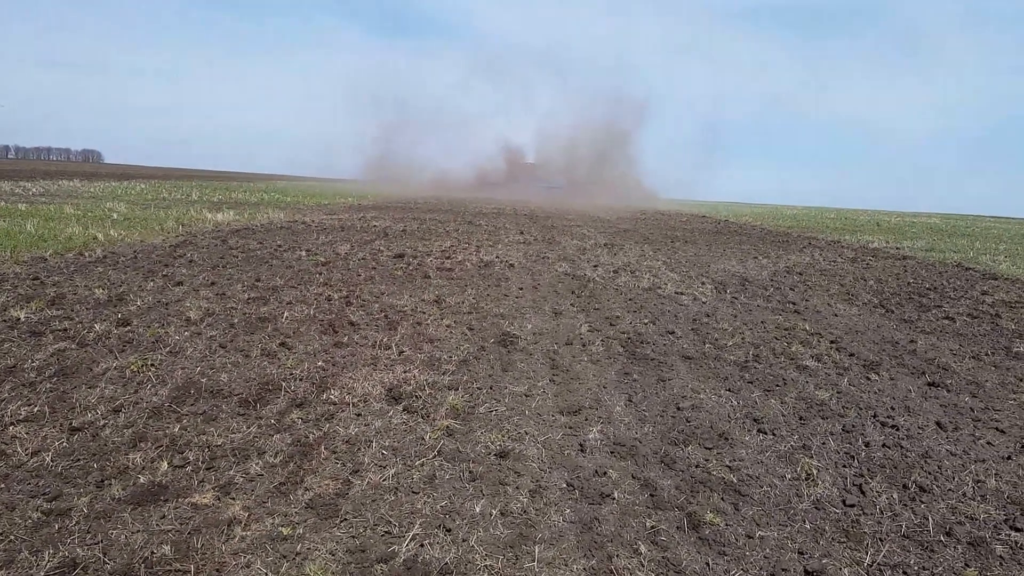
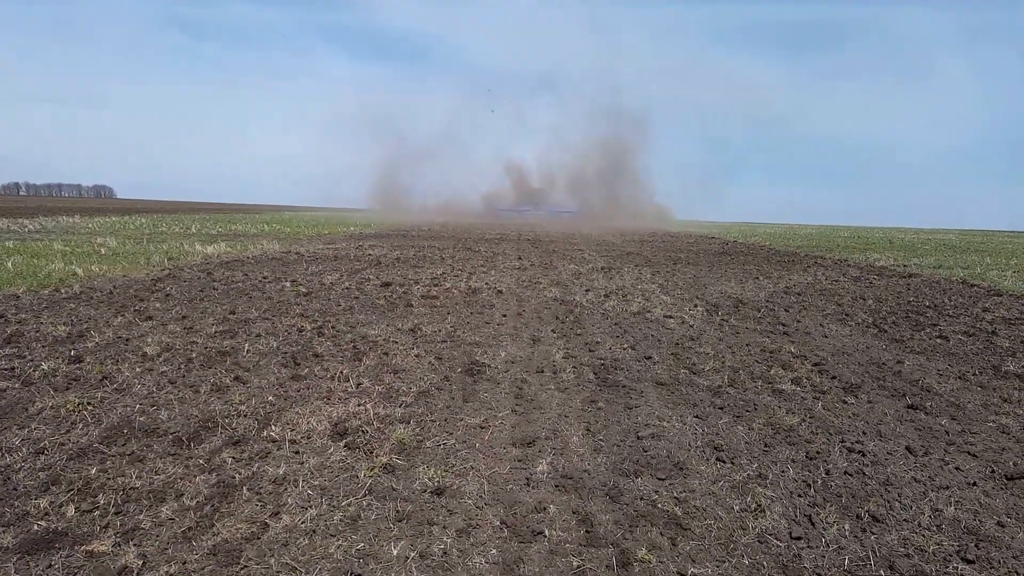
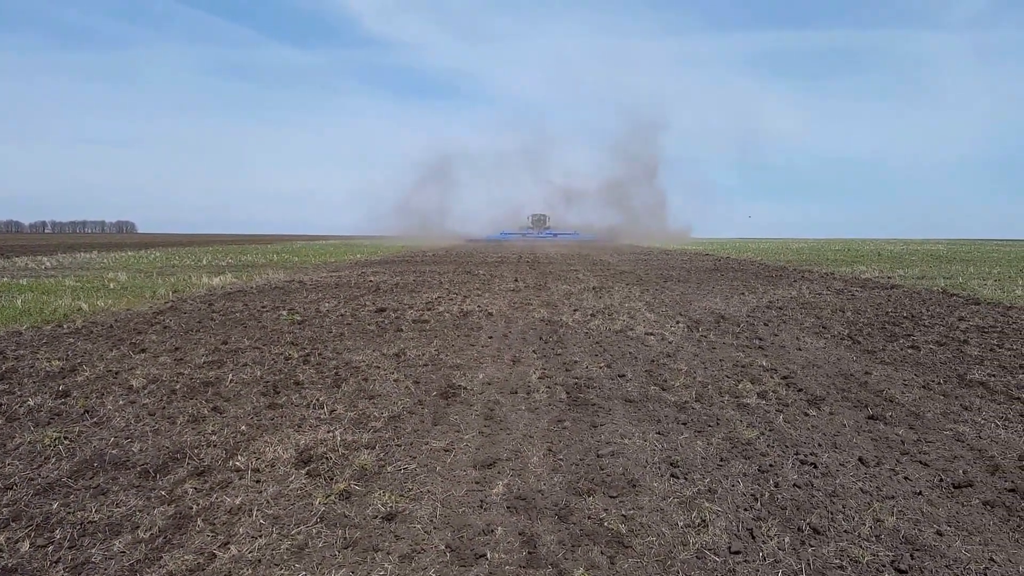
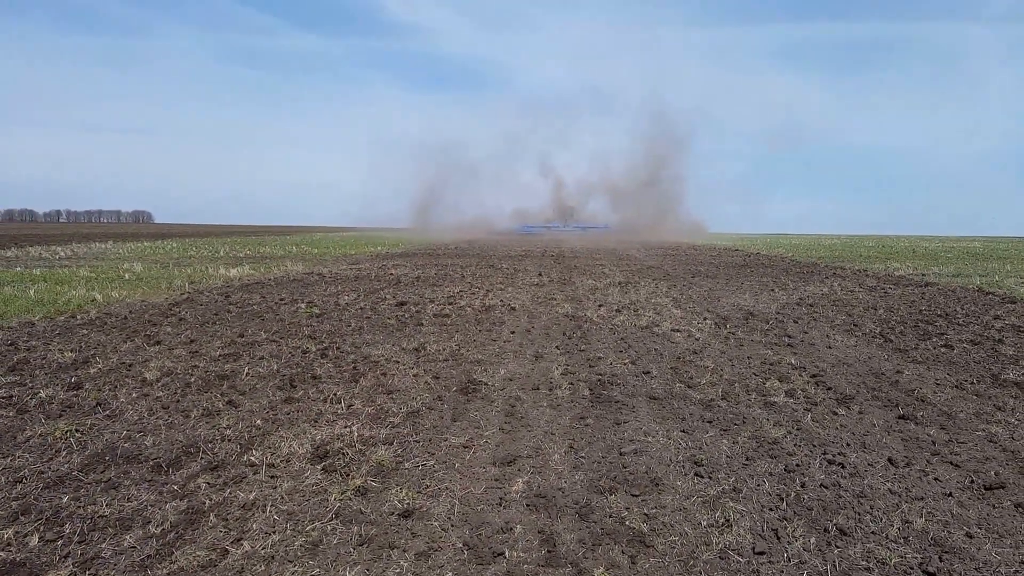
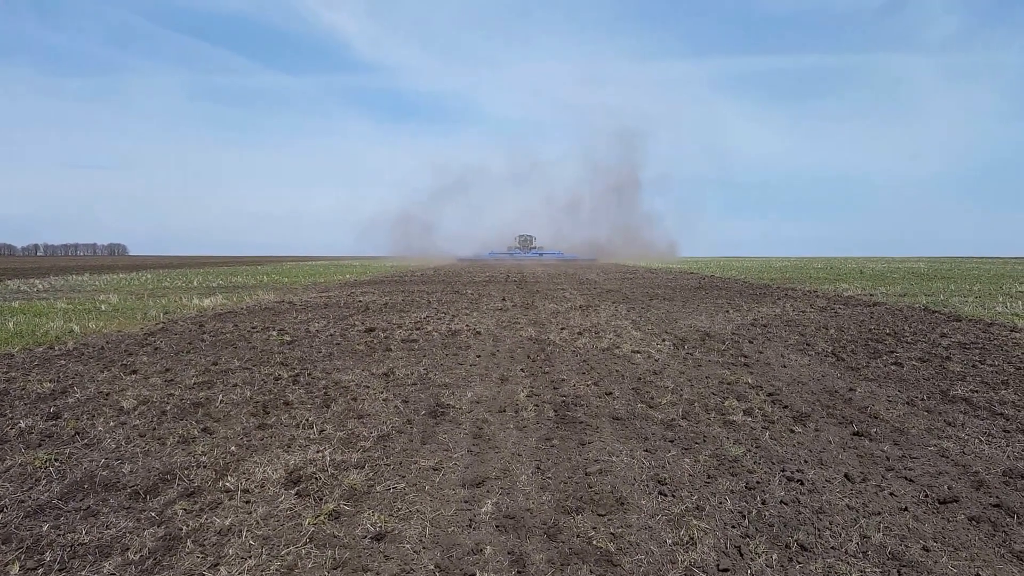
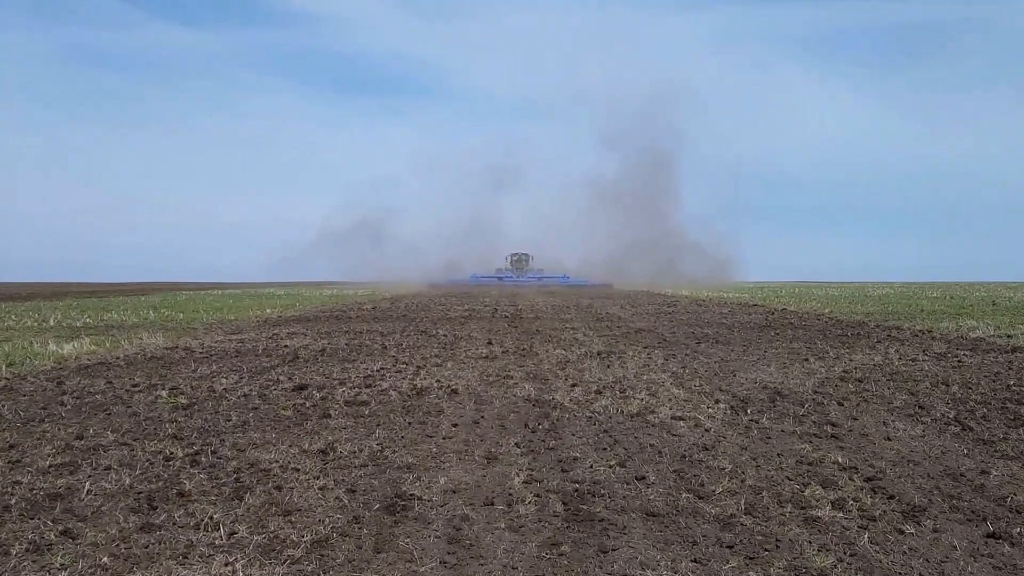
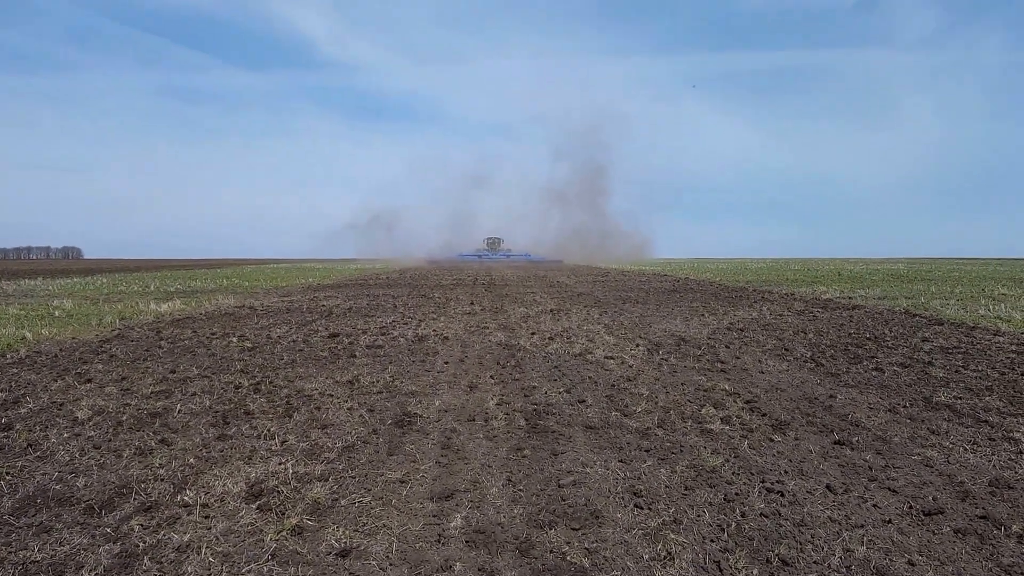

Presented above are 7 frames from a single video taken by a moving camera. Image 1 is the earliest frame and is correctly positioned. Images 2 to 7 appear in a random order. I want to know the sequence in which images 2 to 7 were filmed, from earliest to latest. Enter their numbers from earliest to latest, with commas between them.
2, 4, 3, 5, 7, 6
